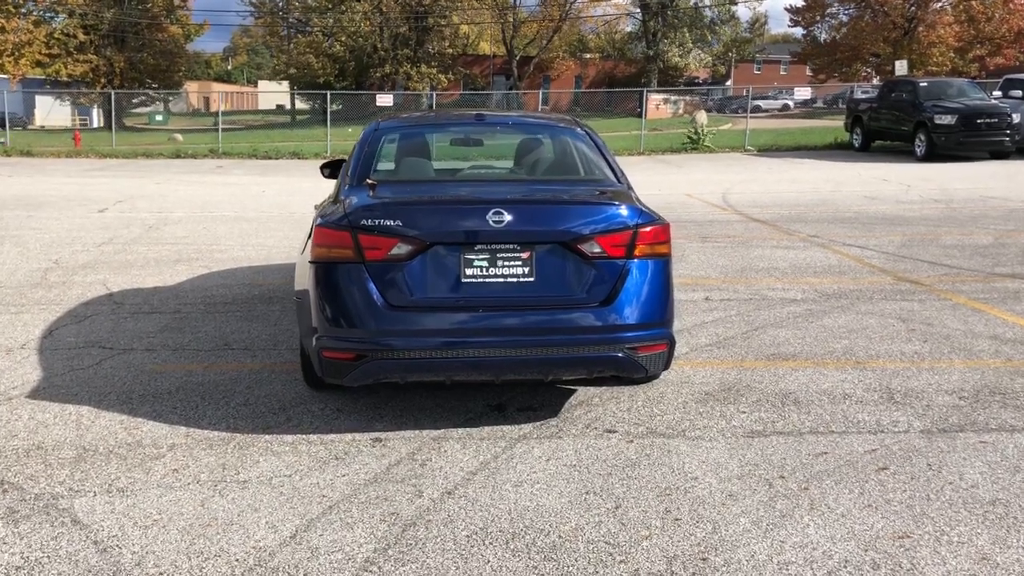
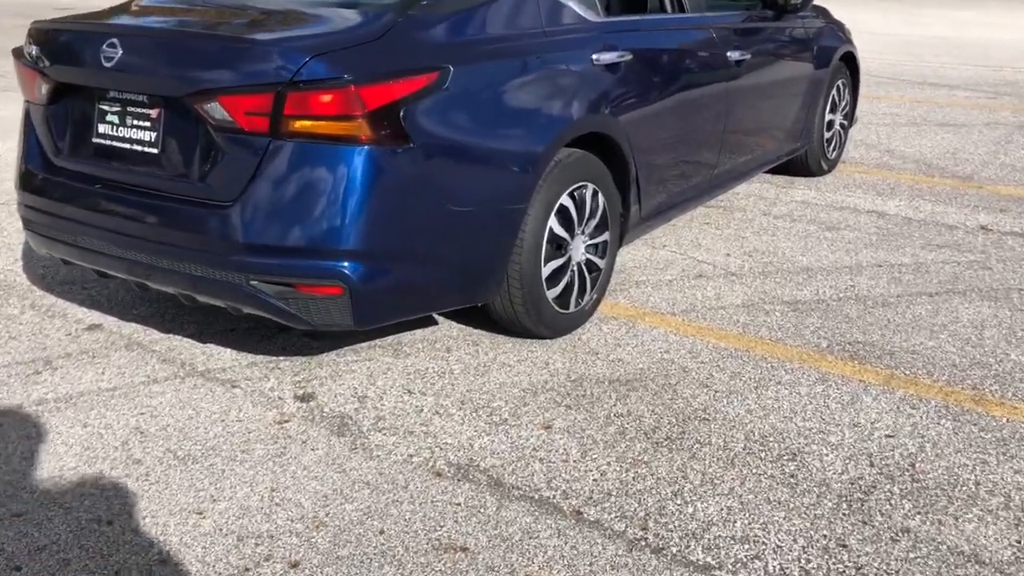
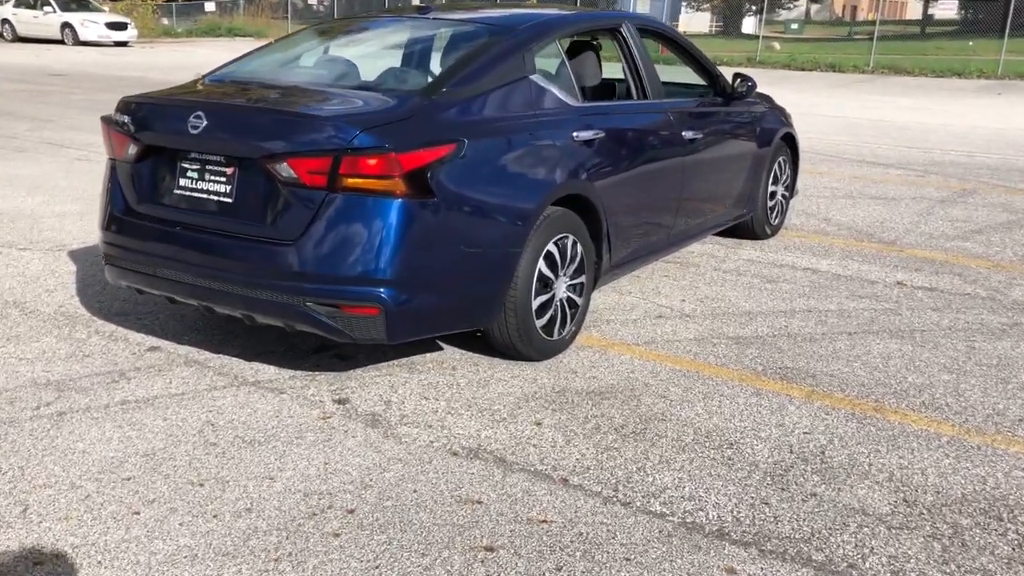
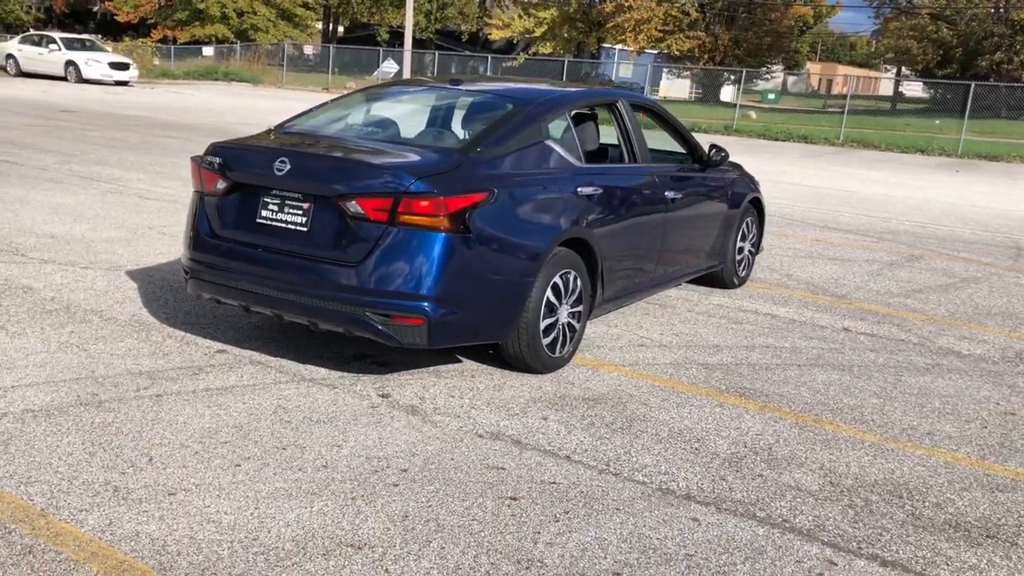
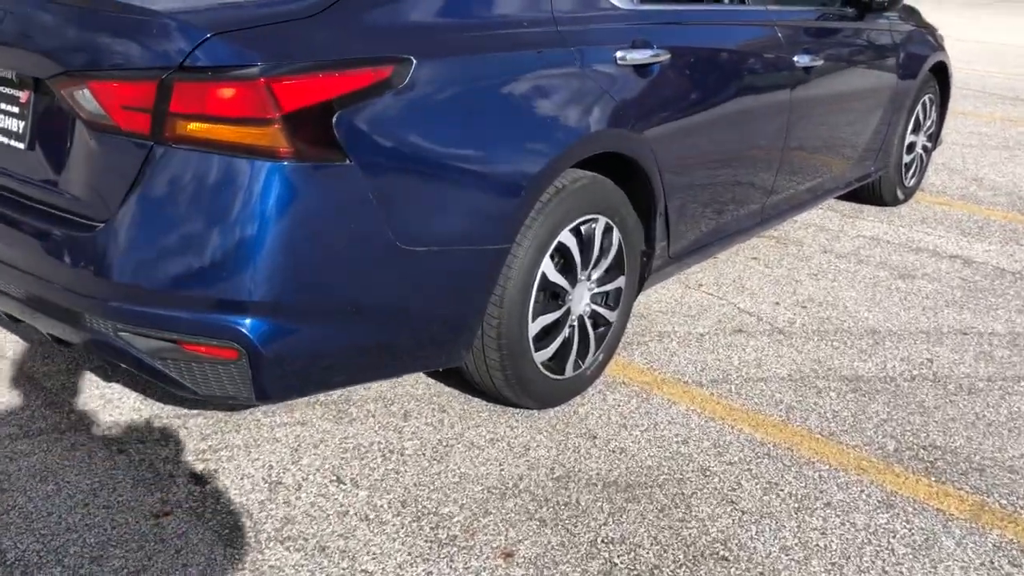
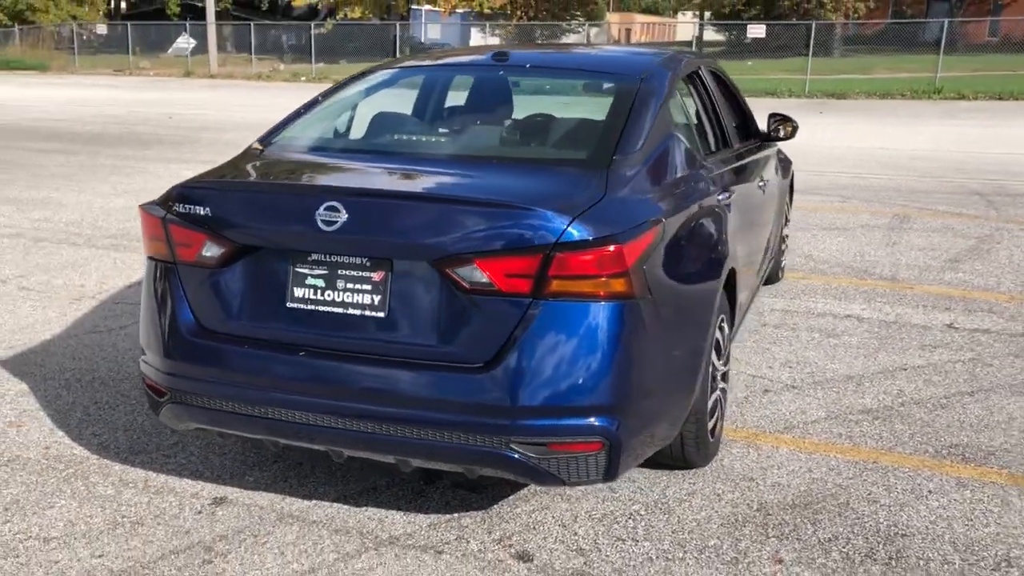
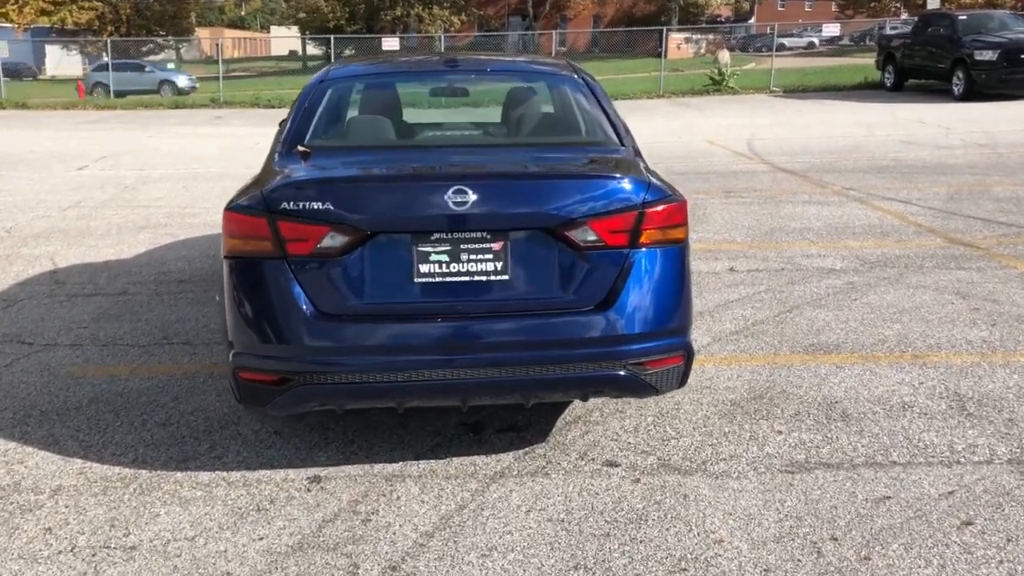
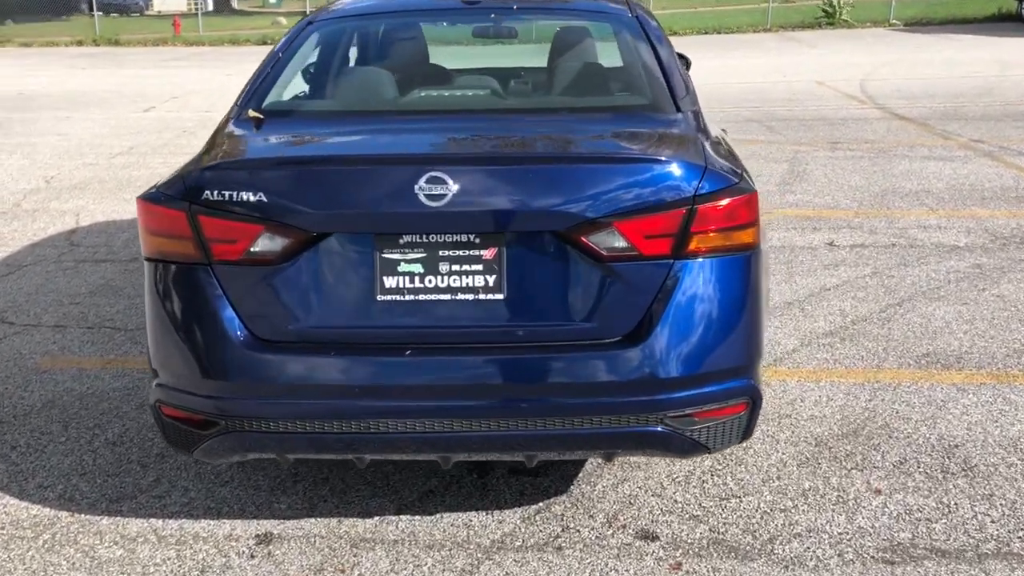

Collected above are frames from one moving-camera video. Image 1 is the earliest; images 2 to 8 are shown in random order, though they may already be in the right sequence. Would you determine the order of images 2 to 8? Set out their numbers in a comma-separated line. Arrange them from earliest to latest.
7, 8, 6, 4, 3, 2, 5
